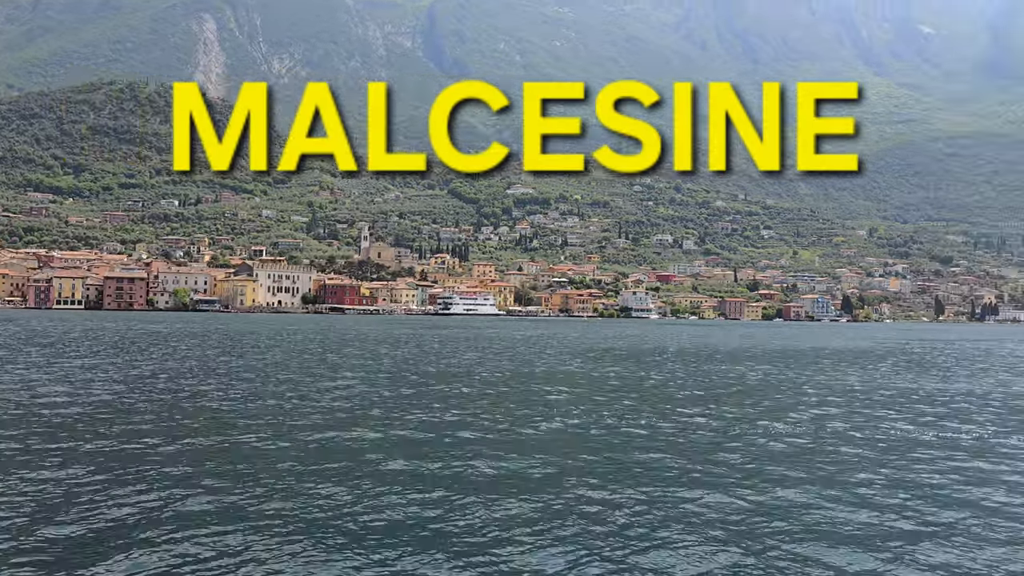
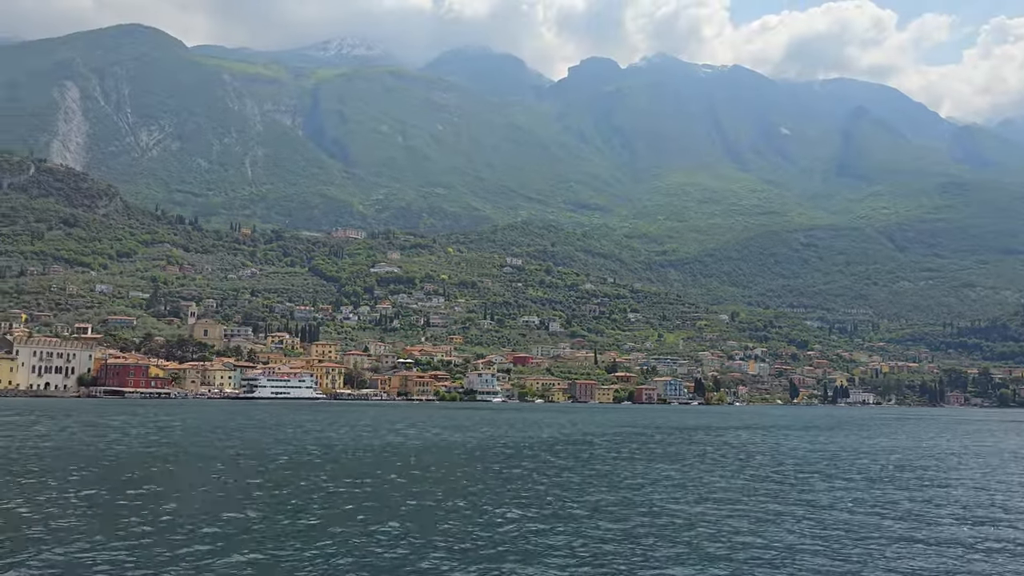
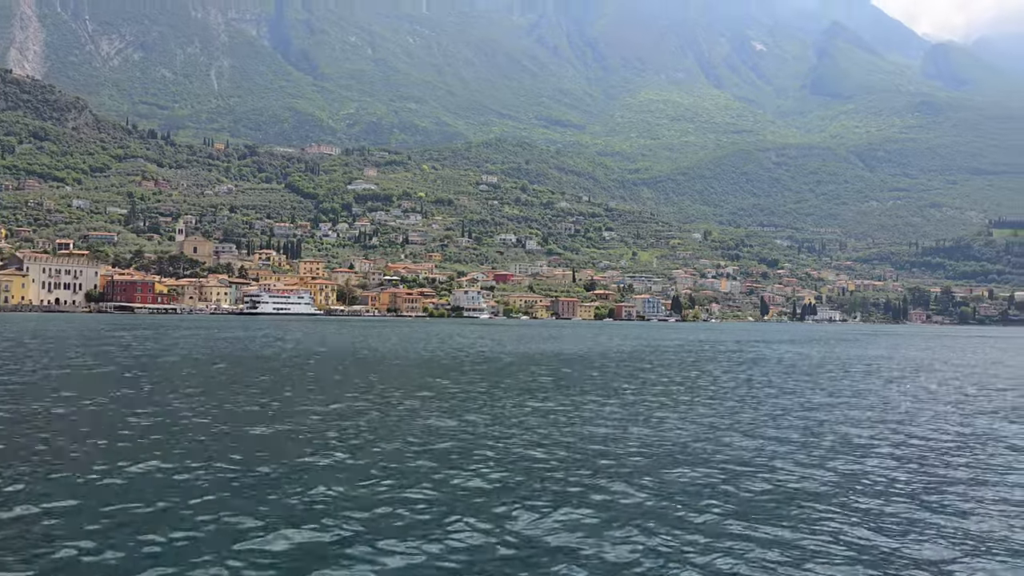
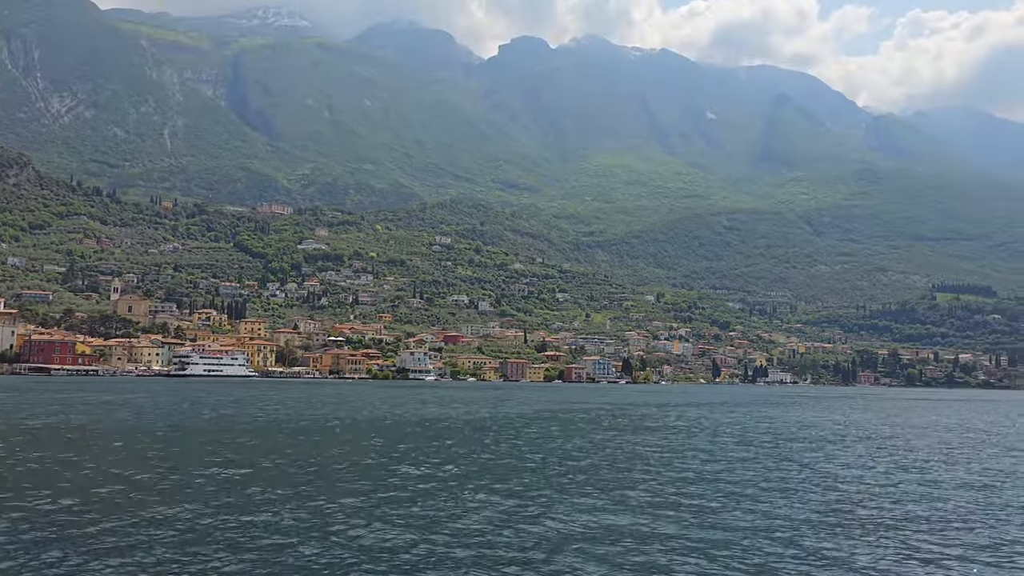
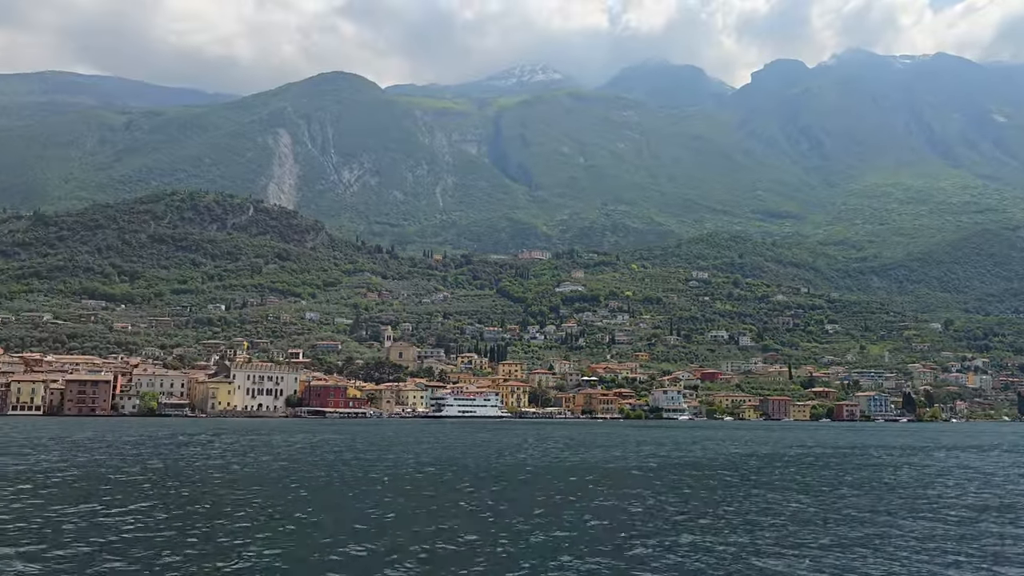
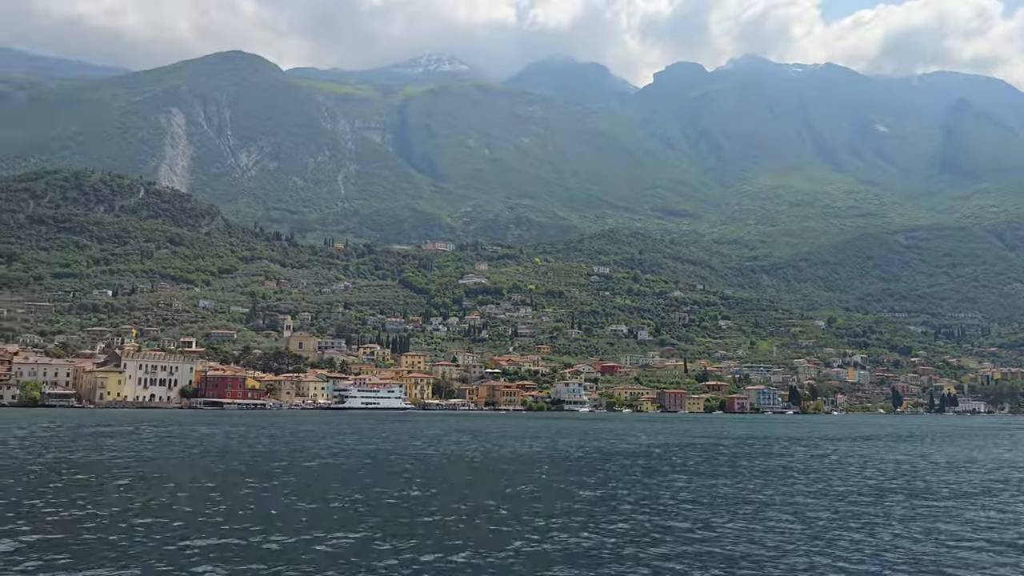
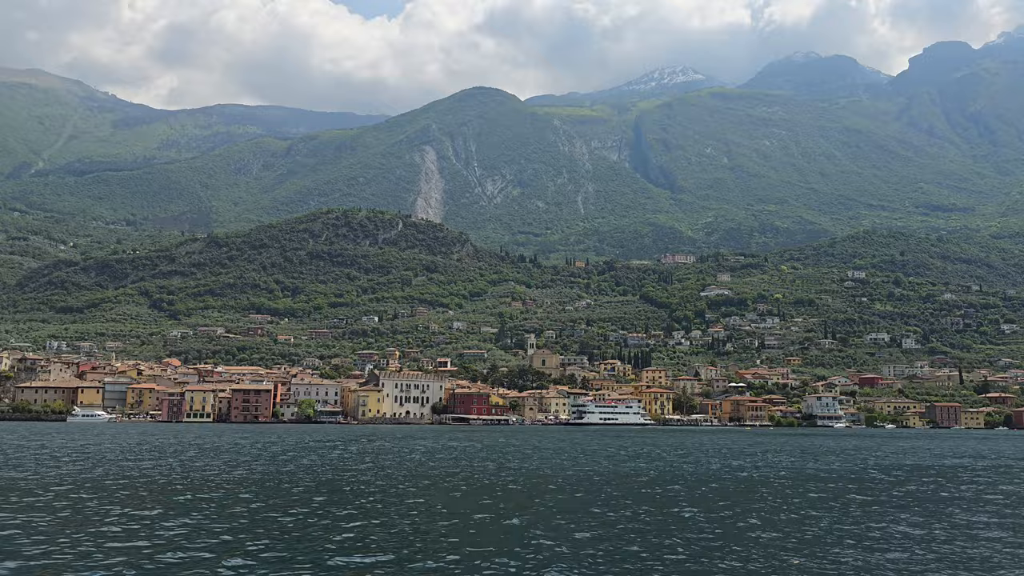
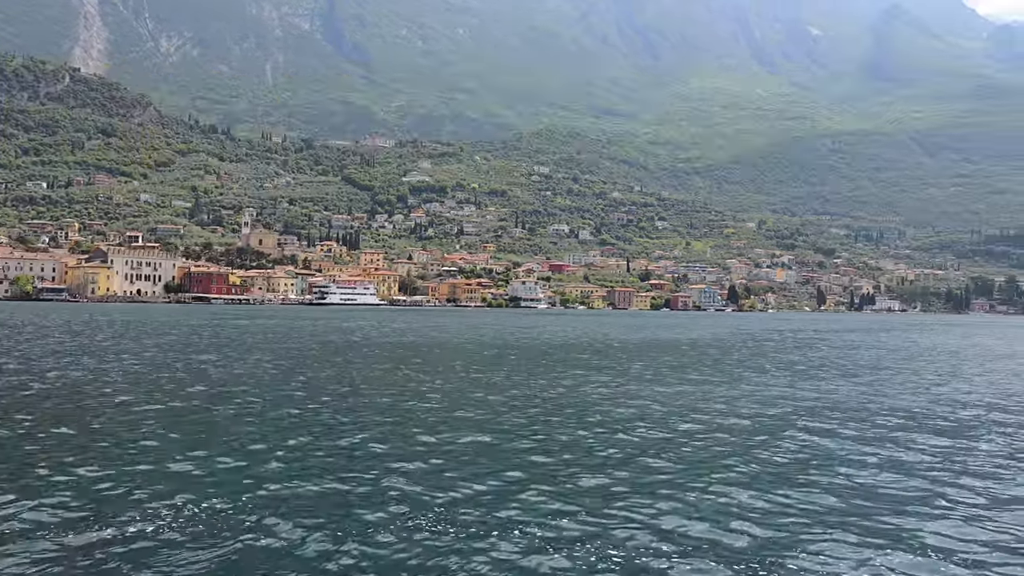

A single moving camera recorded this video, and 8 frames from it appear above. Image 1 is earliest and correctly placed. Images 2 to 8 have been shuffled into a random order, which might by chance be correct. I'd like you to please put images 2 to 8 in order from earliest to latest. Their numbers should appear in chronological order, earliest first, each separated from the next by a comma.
8, 3, 4, 2, 6, 5, 7
